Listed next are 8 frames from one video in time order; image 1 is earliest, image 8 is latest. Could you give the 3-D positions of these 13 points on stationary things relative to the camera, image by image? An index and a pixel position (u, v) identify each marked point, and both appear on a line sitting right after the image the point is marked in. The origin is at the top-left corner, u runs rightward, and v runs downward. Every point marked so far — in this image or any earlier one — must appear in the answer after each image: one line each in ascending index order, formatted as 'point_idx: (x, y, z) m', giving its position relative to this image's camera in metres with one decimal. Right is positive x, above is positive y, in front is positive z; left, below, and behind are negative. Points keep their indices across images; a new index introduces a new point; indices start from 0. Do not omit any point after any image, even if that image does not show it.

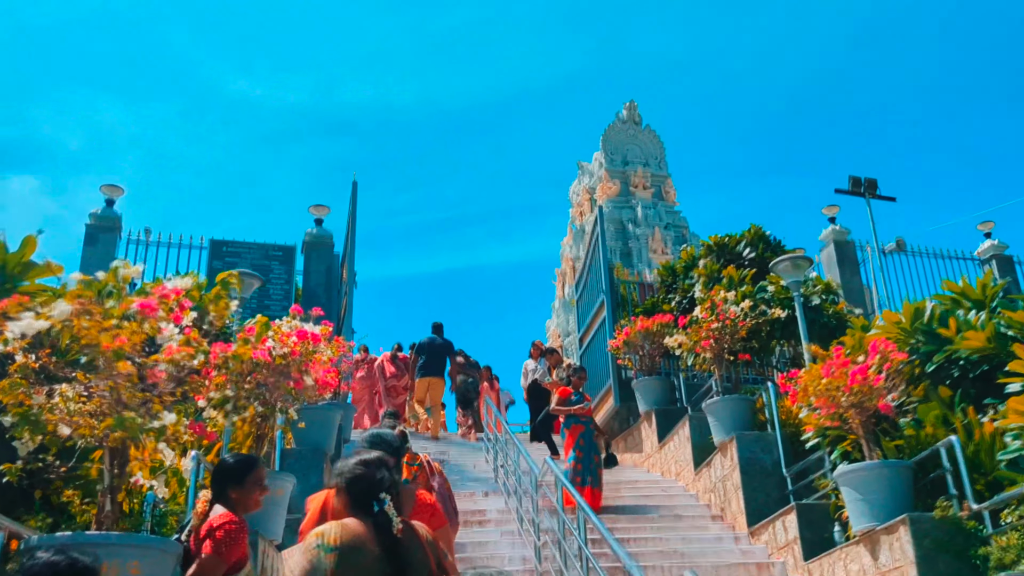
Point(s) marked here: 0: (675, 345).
0: (+2.0, -0.7, +11.5) m
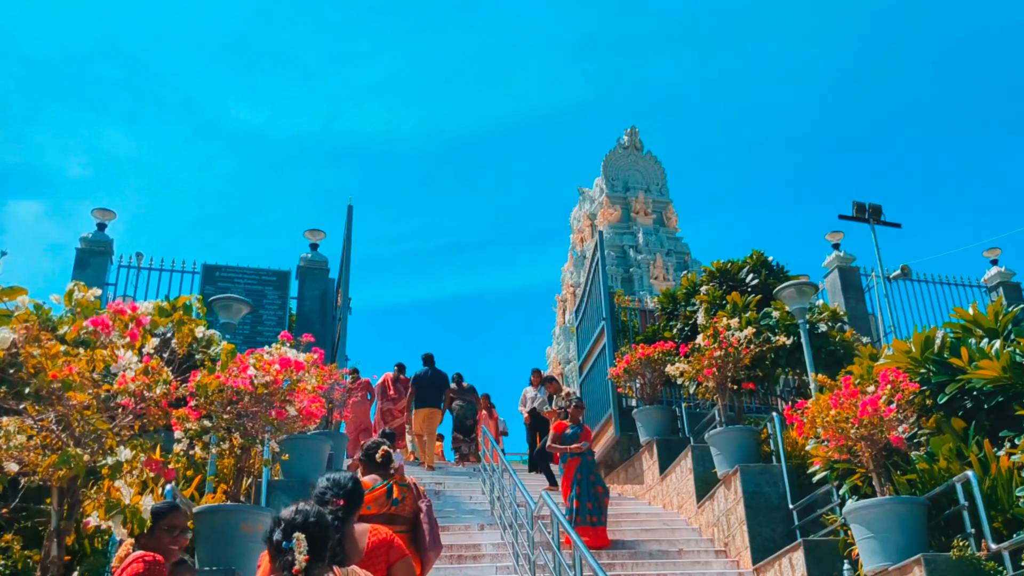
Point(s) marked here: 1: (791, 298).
0: (+2.0, -1.0, +11.2) m
1: (+3.1, -0.1, +10.3) m
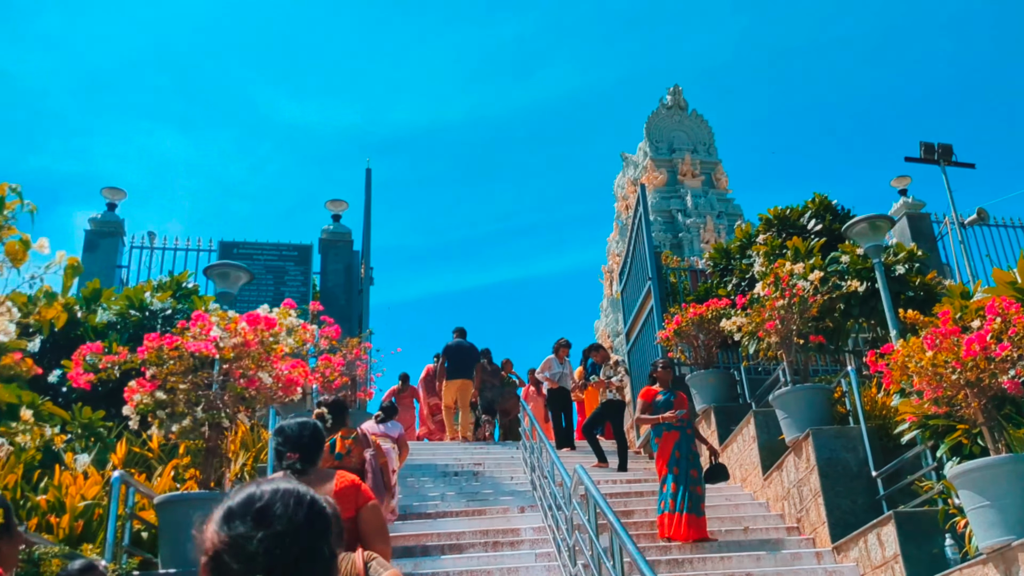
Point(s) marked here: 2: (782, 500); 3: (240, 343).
0: (+2.3, -0.4, +9.9) m
1: (+3.3, +0.5, +8.9) m
2: (+2.6, -2.0, +8.9) m
3: (-1.7, -0.3, +5.9) m
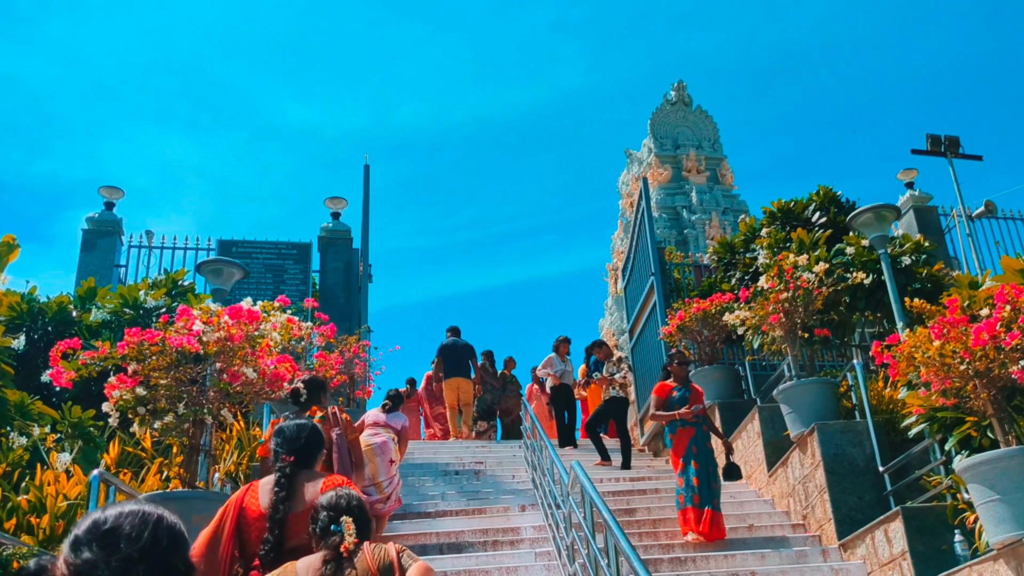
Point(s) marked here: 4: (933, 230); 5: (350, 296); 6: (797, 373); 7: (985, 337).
0: (+2.3, -0.4, +9.7) m
1: (+3.3, +0.6, +8.7) m
2: (+2.6, -2.0, +8.7) m
3: (-1.8, -0.3, +5.8) m
4: (+7.0, +1.0, +15.6) m
5: (-2.4, -0.1, +13.8) m
6: (+2.8, -0.8, +9.1) m
7: (+2.8, -0.3, +5.6) m
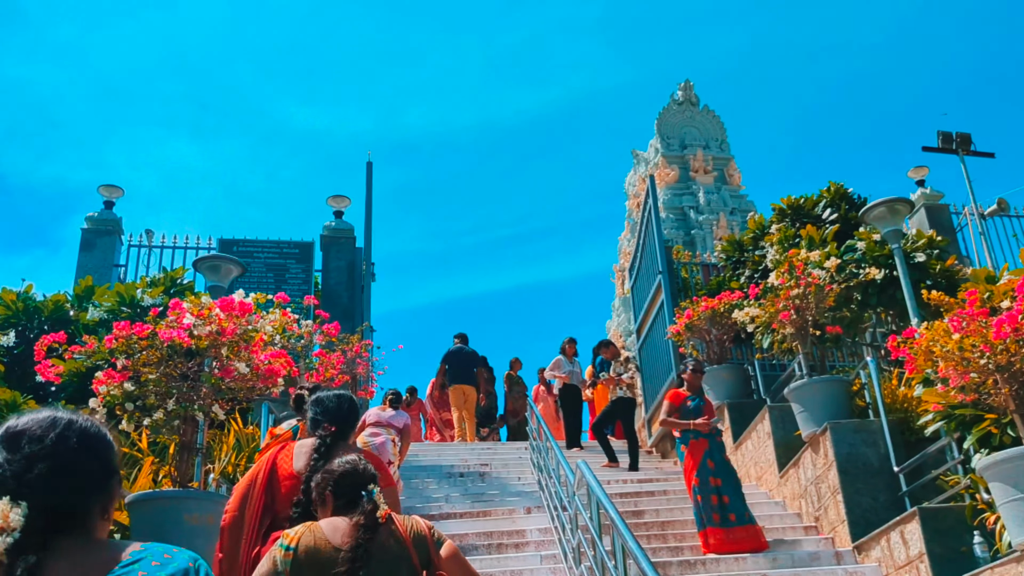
0: (+2.4, -0.3, +9.5) m
1: (+3.4, +0.6, +8.5) m
2: (+2.6, -1.9, +8.5) m
3: (-1.8, -0.3, +5.6) m
4: (+7.1, +1.0, +15.3) m
5: (-2.3, -0.1, +13.6) m
6: (+2.8, -0.8, +8.9) m
7: (+2.8, -0.2, +5.3) m
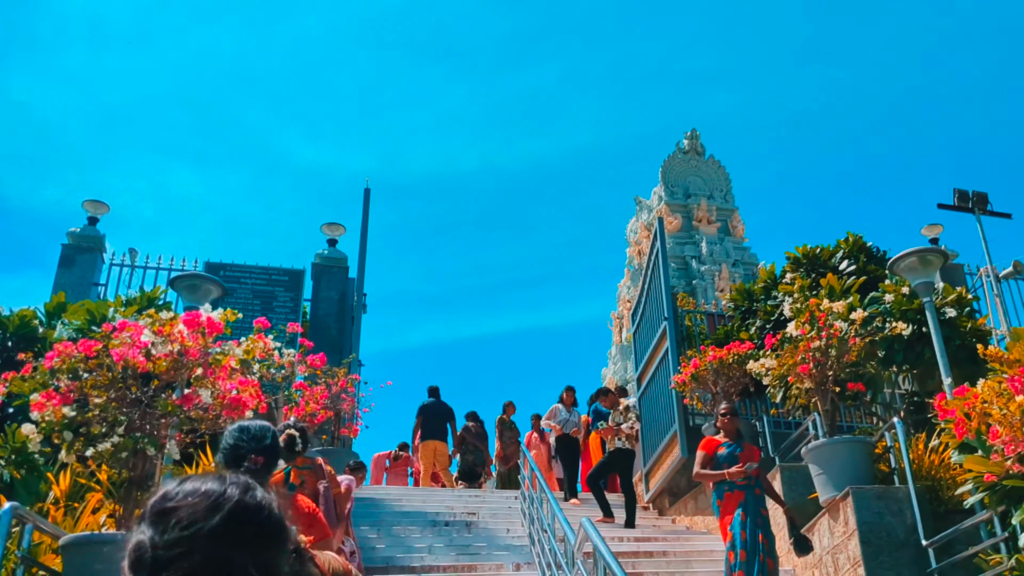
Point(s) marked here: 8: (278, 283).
0: (+2.4, -0.8, +8.8) m
1: (+3.4, +0.2, +7.9) m
2: (+2.5, -2.4, +7.8) m
3: (-1.8, -0.3, +4.9) m
4: (+7.1, 0.0, +14.8) m
5: (-2.4, -0.5, +12.9) m
6: (+2.8, -1.3, +8.2) m
7: (+2.8, -0.5, +4.7) m
8: (-3.4, +0.1, +13.7) m
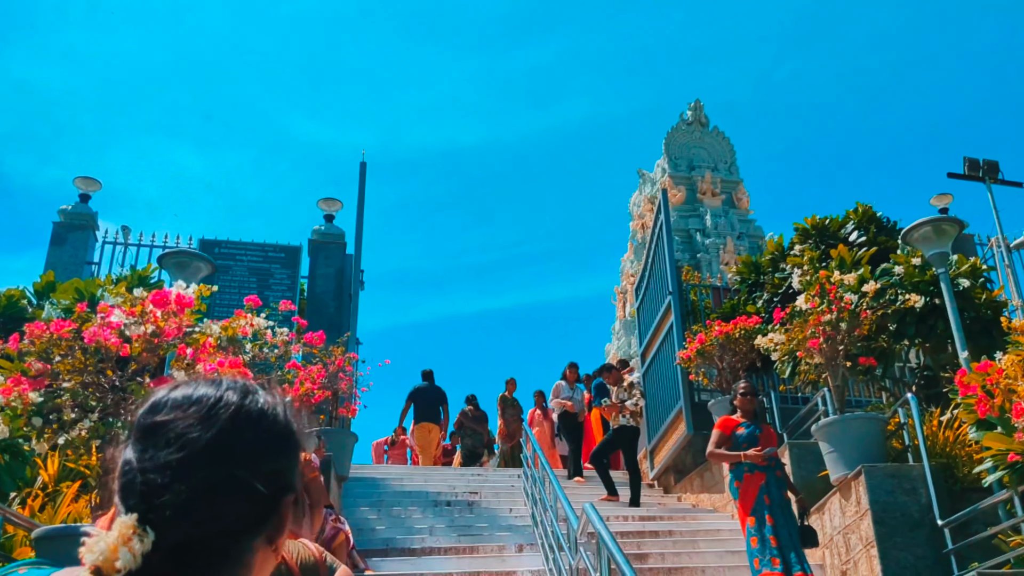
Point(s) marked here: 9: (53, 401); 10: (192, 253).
0: (+2.4, -0.5, +8.6) m
1: (+3.4, +0.4, +7.6) m
2: (+2.5, -2.1, +7.6) m
3: (-1.8, -0.2, +4.7) m
4: (+7.1, +0.5, +14.5) m
5: (-2.3, -0.2, +12.7) m
6: (+2.8, -1.0, +8.0) m
7: (+2.8, -0.4, +4.5) m
8: (-3.4, +0.4, +13.4) m
9: (-2.2, -0.6, +4.5) m
10: (-2.7, +0.3, +7.9) m
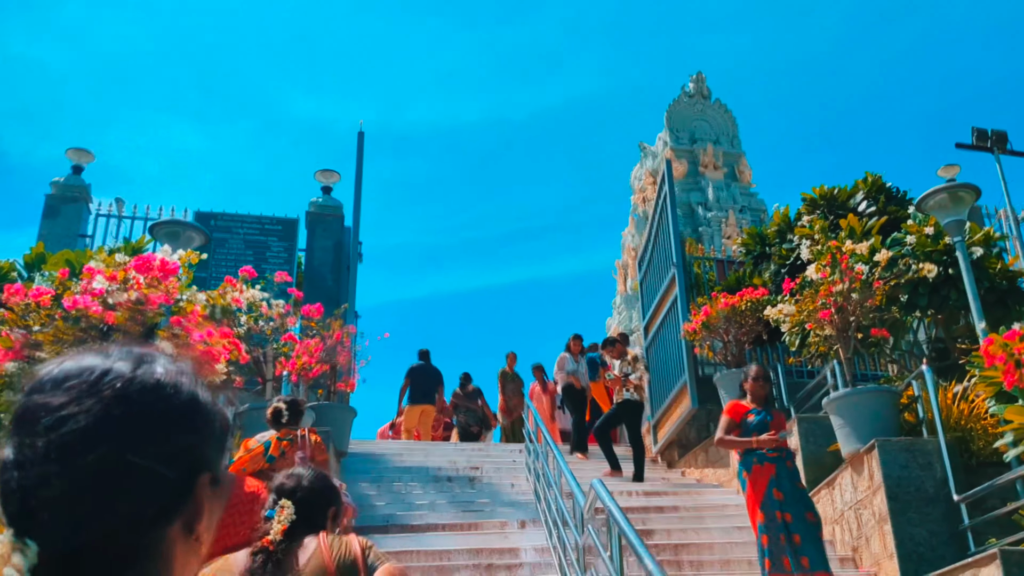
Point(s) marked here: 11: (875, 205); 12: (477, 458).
0: (+2.4, -0.3, +8.4) m
1: (+3.4, +0.6, +7.4) m
2: (+2.6, -1.9, +7.4) m
3: (-1.7, -0.1, +4.4) m
4: (+7.1, +0.9, +14.2) m
5: (-2.3, +0.1, +12.5) m
6: (+2.8, -0.8, +7.8) m
7: (+2.9, -0.2, +4.2) m
8: (-3.4, +0.8, +13.2) m
9: (-2.2, -0.4, +4.3) m
10: (-2.7, +0.5, +7.7) m
11: (+4.1, +0.9, +10.4) m
12: (-0.4, -2.1, +11.5) m
